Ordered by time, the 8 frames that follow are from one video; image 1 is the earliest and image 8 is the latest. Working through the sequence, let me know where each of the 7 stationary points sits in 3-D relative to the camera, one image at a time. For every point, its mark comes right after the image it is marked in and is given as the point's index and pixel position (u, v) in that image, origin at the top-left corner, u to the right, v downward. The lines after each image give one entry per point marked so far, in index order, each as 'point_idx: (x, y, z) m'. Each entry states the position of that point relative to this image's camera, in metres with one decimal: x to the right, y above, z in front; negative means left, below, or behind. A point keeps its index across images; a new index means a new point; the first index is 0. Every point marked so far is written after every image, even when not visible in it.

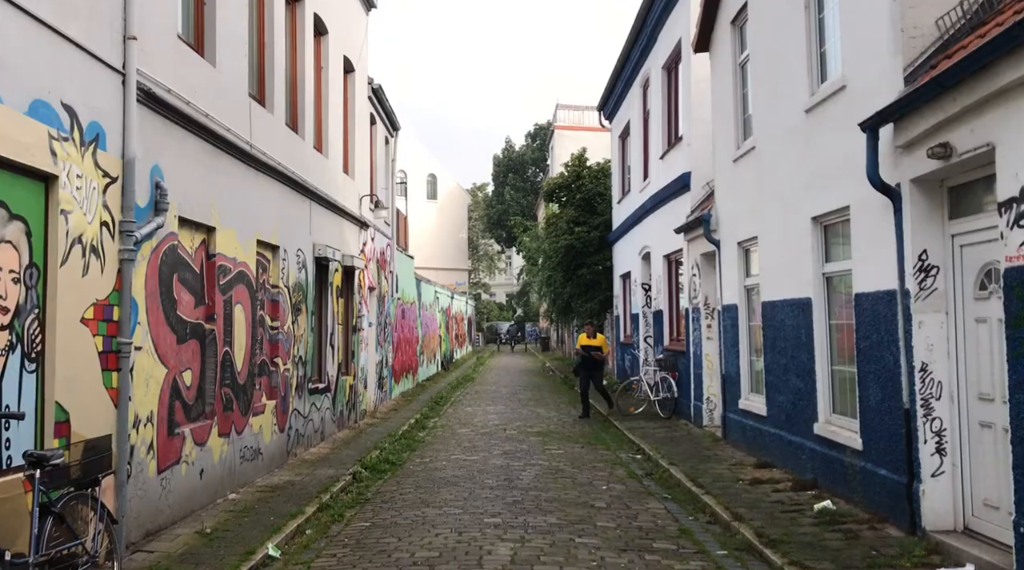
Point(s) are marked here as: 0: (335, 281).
0: (-2.6, +0.1, +12.9) m
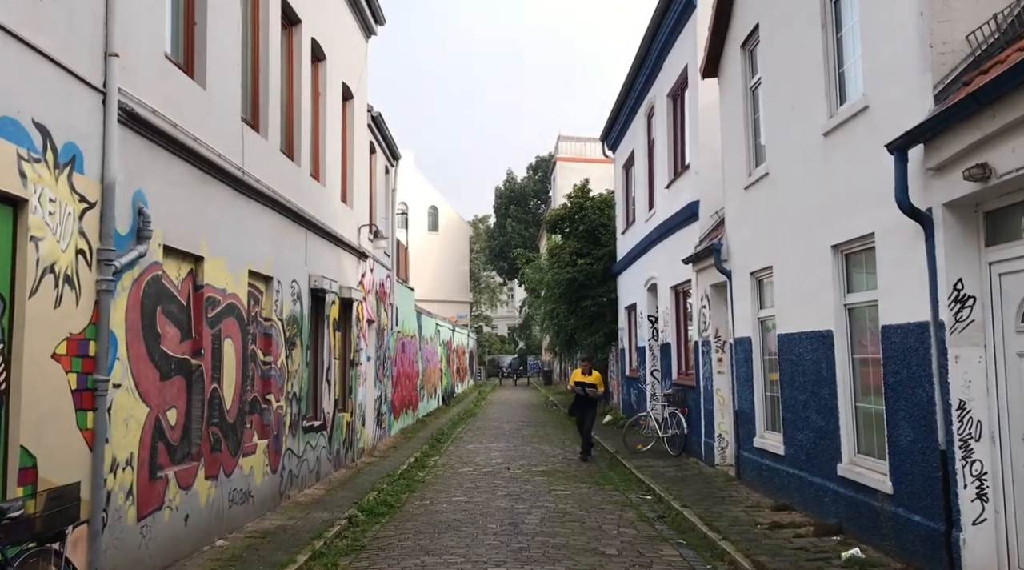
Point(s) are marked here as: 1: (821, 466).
0: (-2.6, -0.4, +12.4) m
1: (+2.9, -1.7, +8.4) m
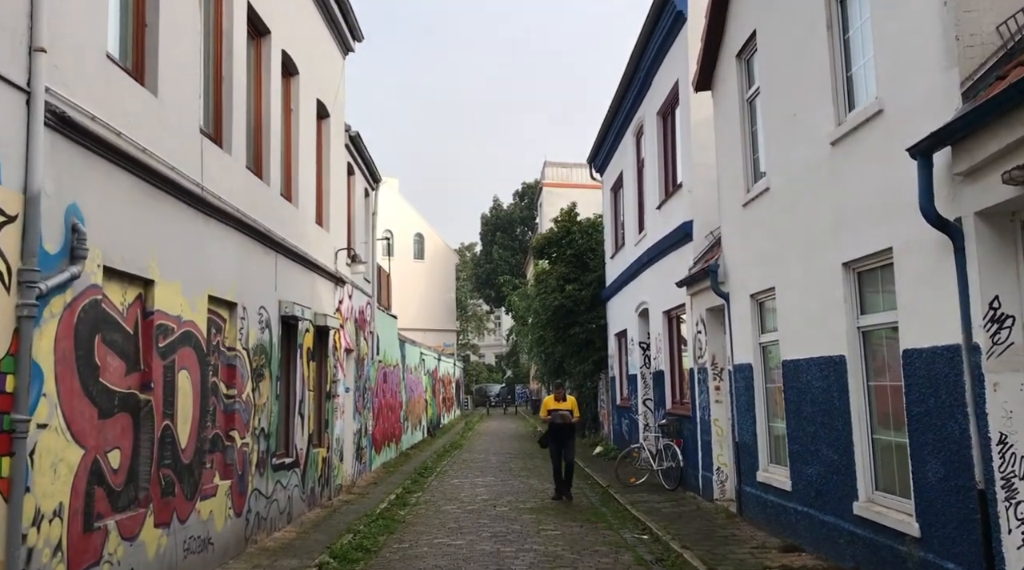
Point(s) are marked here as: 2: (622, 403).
0: (-2.7, -0.7, +11.7) m
1: (+2.8, -1.9, +7.7) m
2: (+2.4, -2.6, +19.6) m
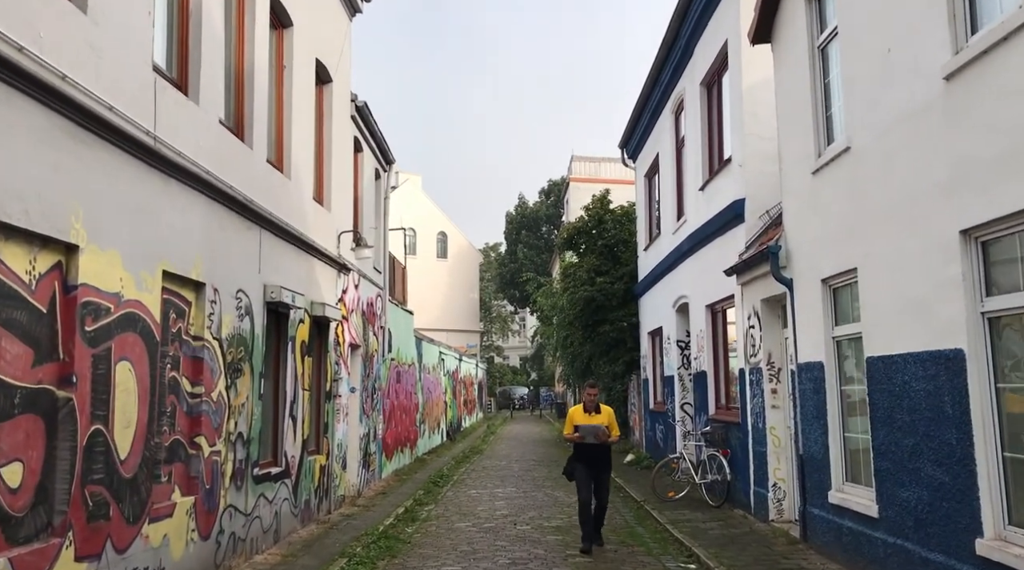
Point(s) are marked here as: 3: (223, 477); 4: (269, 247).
0: (-2.5, -0.6, +10.2) m
1: (+3.0, -1.7, +6.1) m
2: (+2.9, -2.5, +18.0) m
3: (-2.6, -1.7, +7.9) m
4: (-2.5, +0.4, +9.2) m
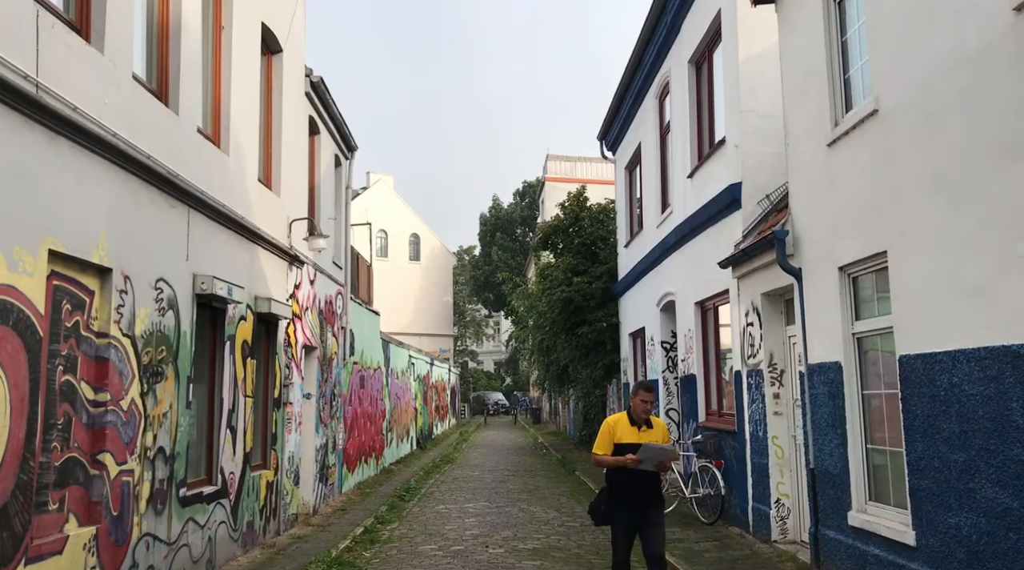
0: (-2.8, -0.5, +8.9) m
1: (+2.8, -1.6, +5.0) m
2: (+2.4, -2.4, +16.9) m
3: (-2.8, -1.6, +6.6) m
4: (-2.8, +0.5, +8.0) m
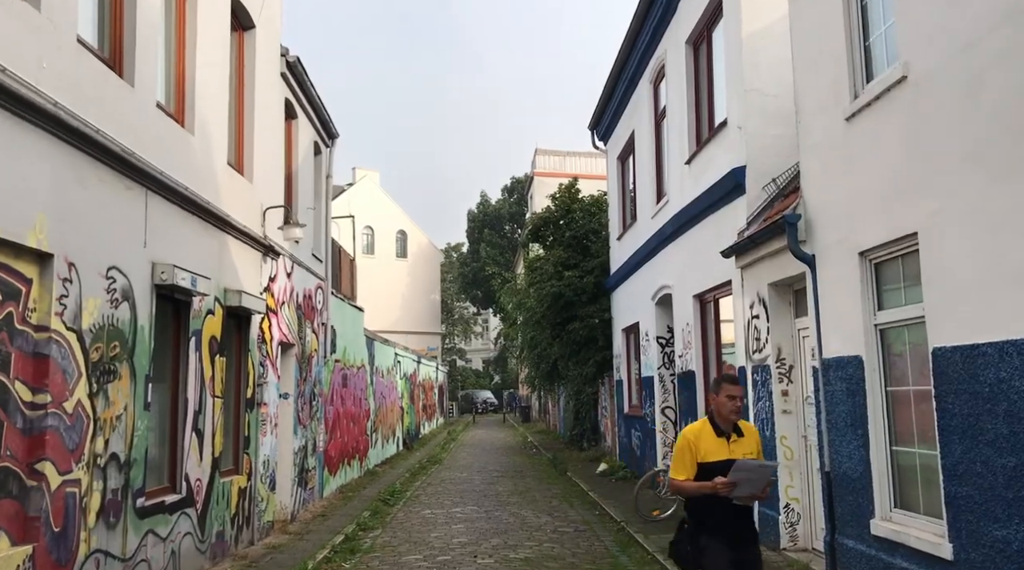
0: (-2.9, -0.4, +8.3) m
1: (+2.7, -1.5, +4.4) m
2: (+2.2, -2.3, +16.3) m
3: (-2.8, -1.5, +5.9) m
4: (-2.9, +0.6, +7.3) m
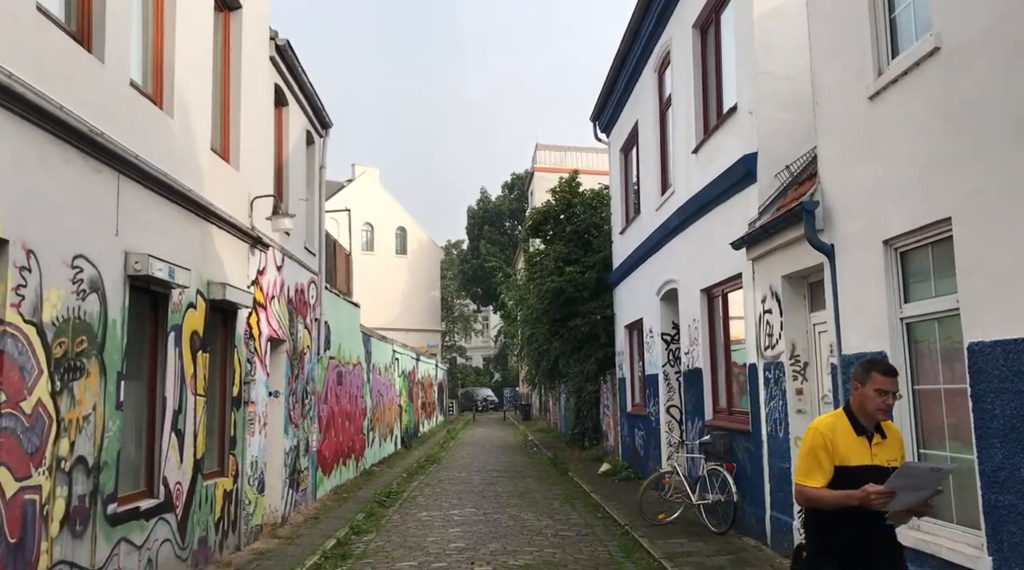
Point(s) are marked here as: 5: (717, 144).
0: (-2.9, -0.3, +7.8) m
1: (+2.7, -1.5, +3.9) m
2: (+2.2, -2.2, +15.8) m
3: (-2.9, -1.5, +5.4) m
4: (-2.9, +0.6, +6.8) m
5: (+2.4, +1.6, +10.3) m
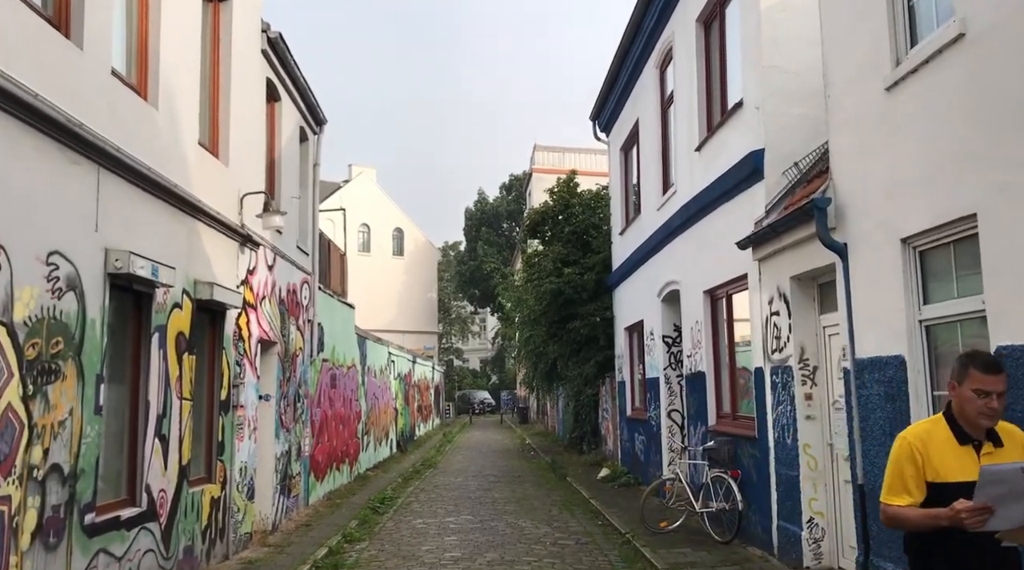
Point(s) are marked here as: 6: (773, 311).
0: (-2.9, -0.3, +7.5) m
1: (+2.7, -1.5, +3.6) m
2: (+2.2, -2.3, +15.5) m
3: (-2.9, -1.4, +5.1) m
4: (-2.9, +0.6, +6.5) m
5: (+2.4, +1.6, +10.0) m
6: (+2.5, -0.2, +8.4) m
